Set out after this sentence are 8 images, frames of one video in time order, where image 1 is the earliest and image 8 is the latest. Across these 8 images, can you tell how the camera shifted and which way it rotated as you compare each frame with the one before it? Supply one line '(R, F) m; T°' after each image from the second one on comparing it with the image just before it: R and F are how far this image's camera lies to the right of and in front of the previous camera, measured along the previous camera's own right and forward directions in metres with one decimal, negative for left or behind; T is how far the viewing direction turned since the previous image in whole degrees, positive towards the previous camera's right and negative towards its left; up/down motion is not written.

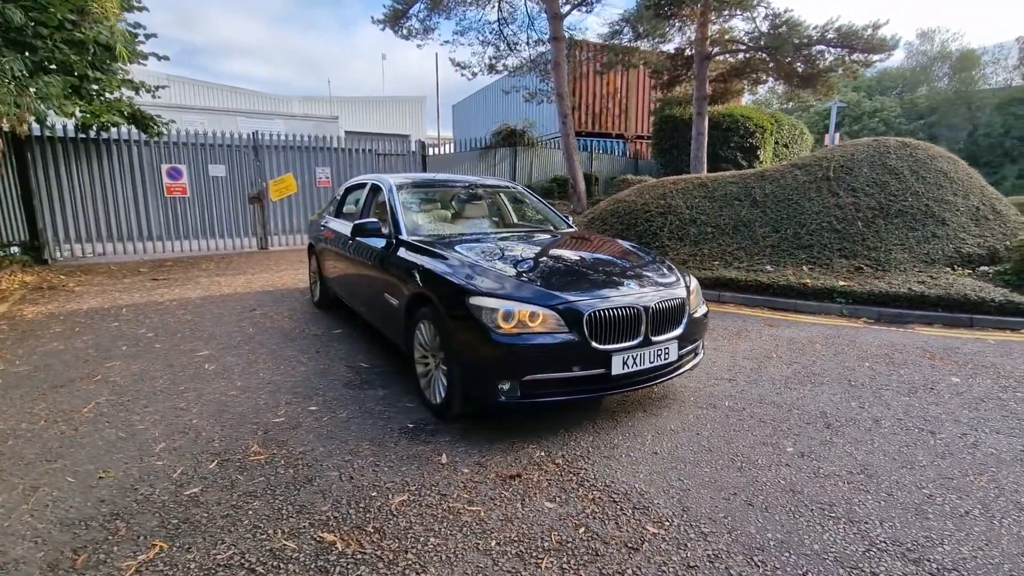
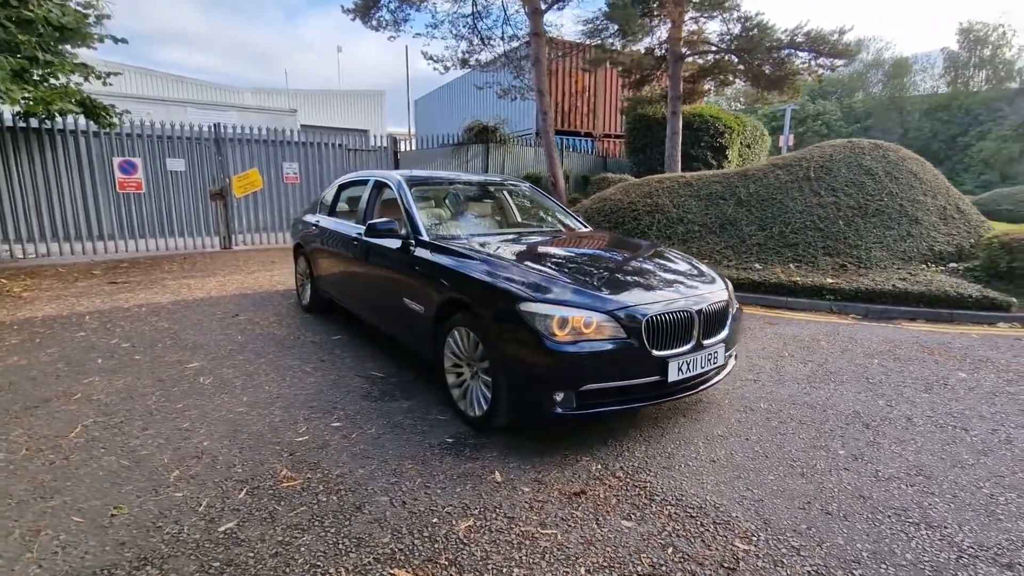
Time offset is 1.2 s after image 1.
(-0.5, +0.2) m; +5°
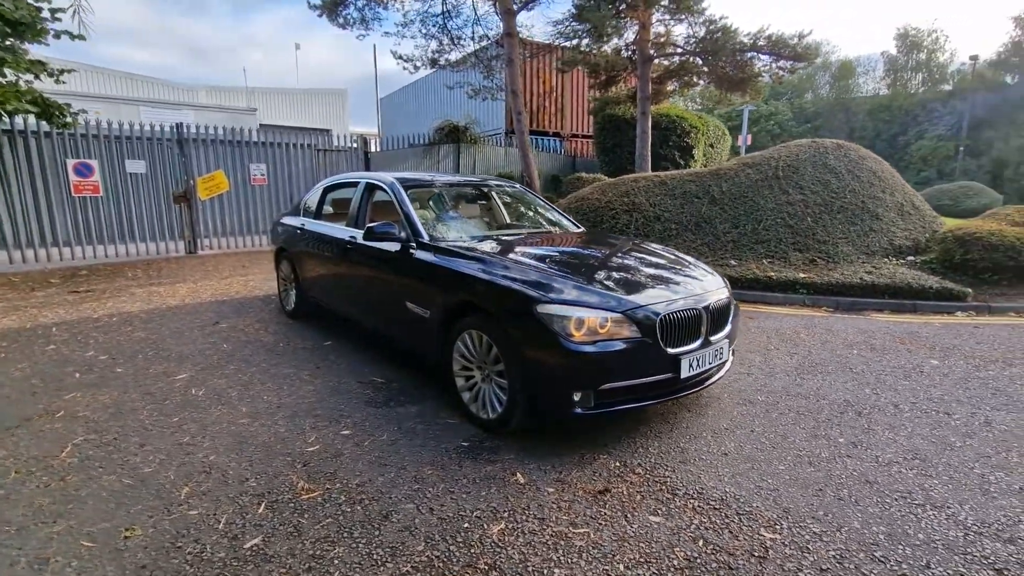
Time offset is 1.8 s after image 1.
(-0.3, 0.0) m; +4°
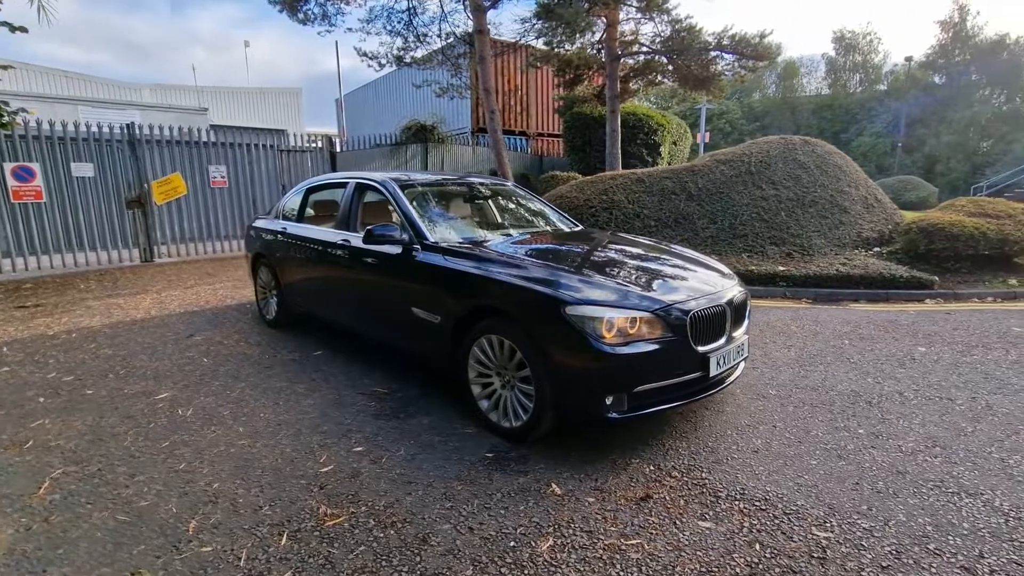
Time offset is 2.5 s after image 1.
(-0.4, +0.2) m; +4°
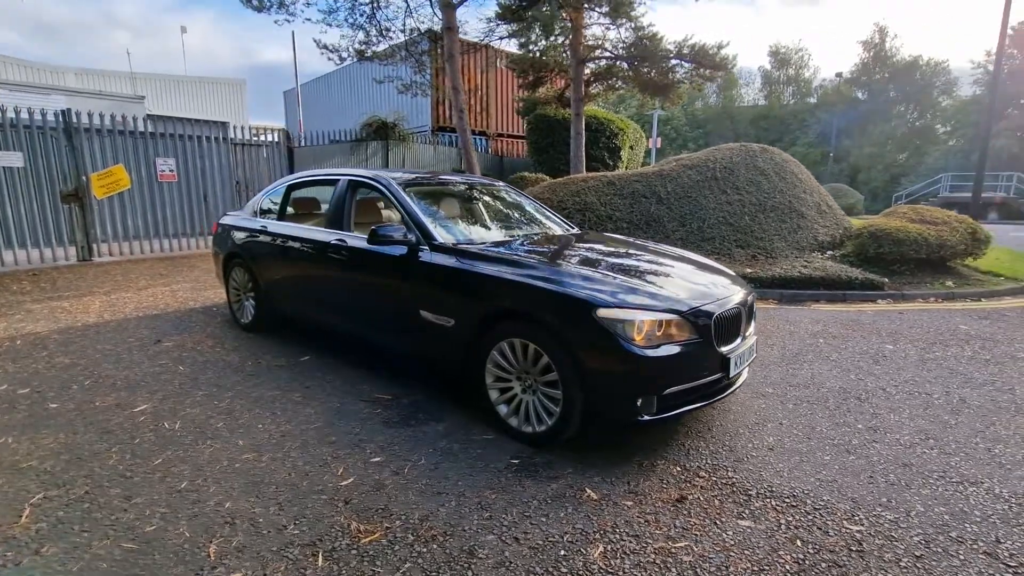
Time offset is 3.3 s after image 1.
(-0.4, +0.1) m; +6°
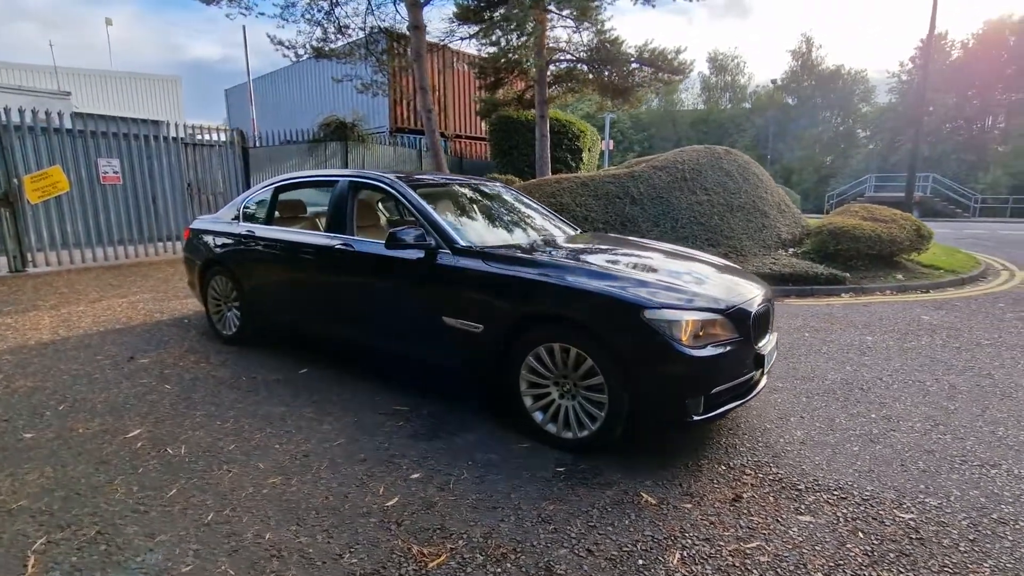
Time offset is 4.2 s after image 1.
(-0.5, +0.1) m; +6°
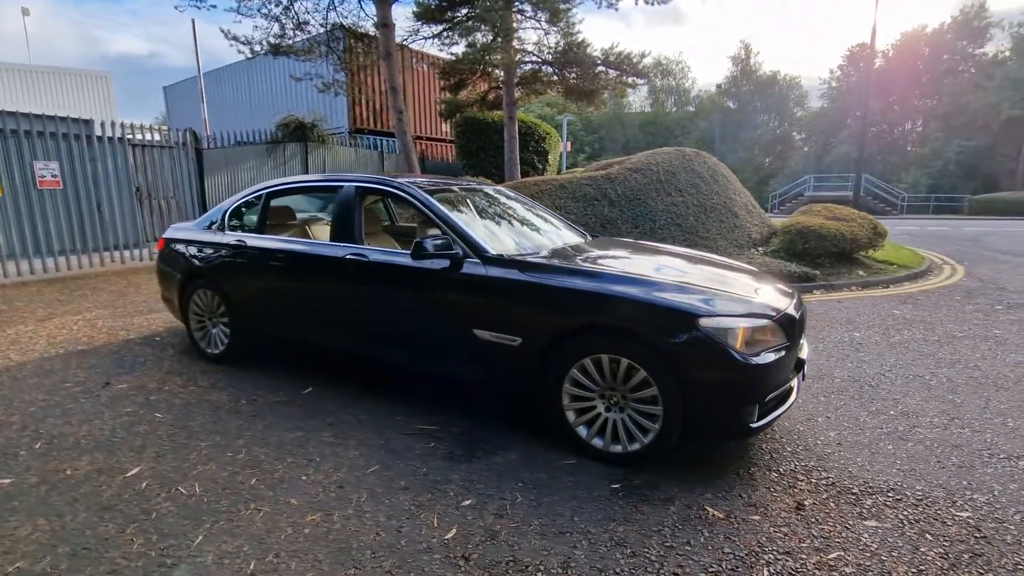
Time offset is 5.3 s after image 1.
(-0.5, +0.2) m; +5°
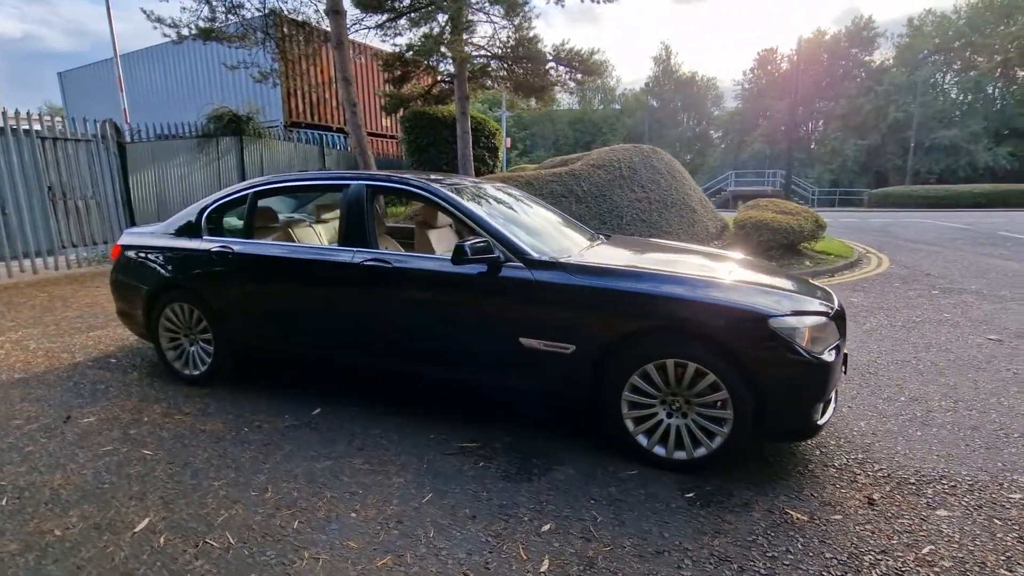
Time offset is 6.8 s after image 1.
(-0.7, +0.2) m; +8°
